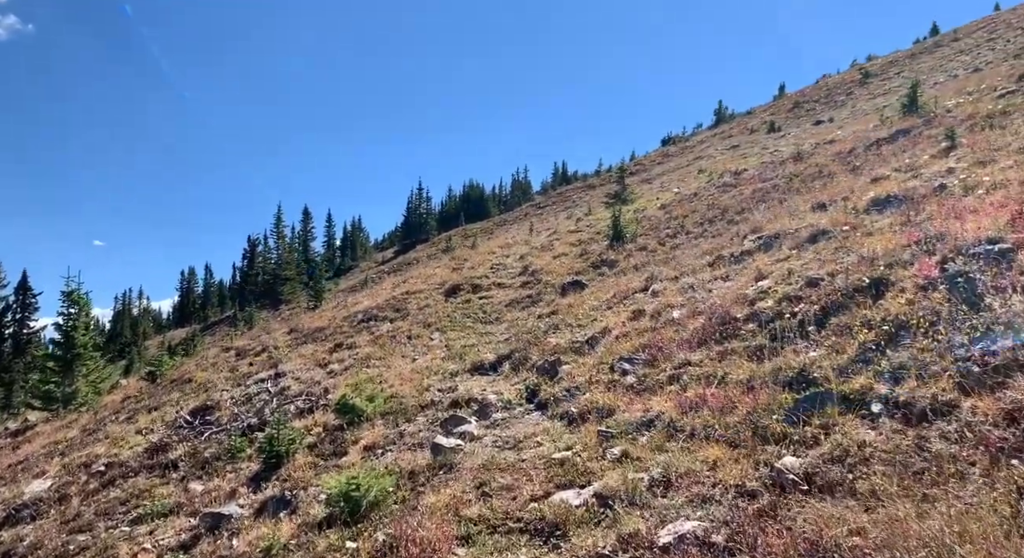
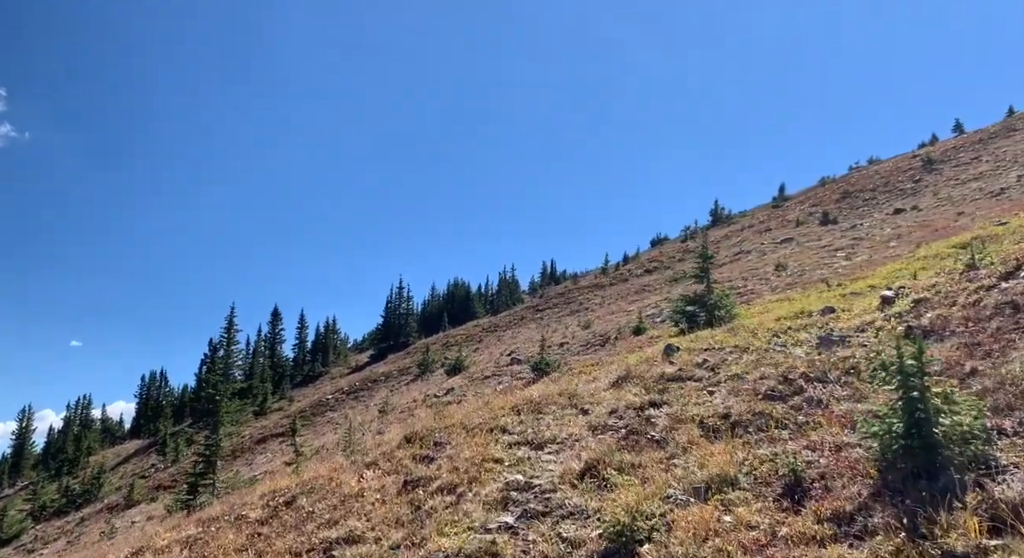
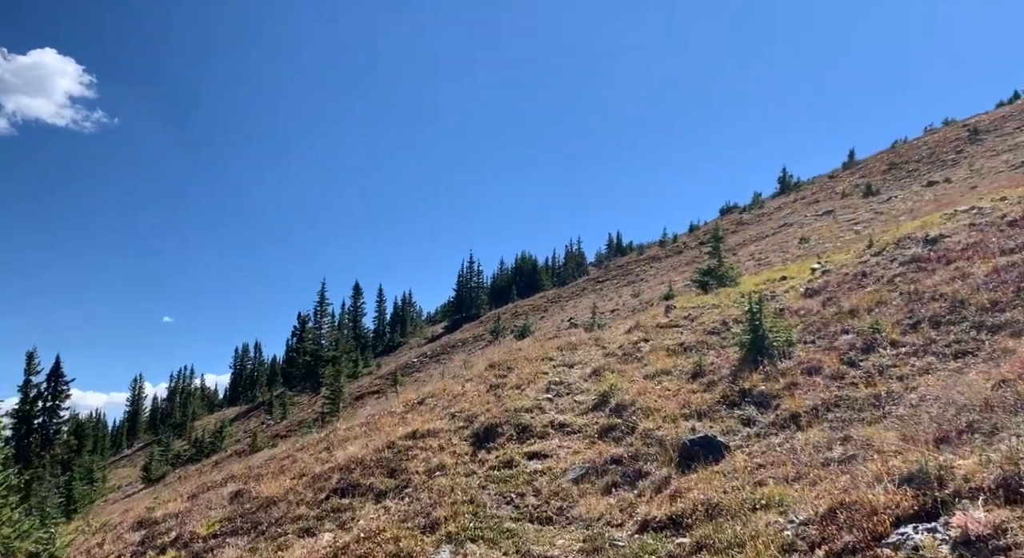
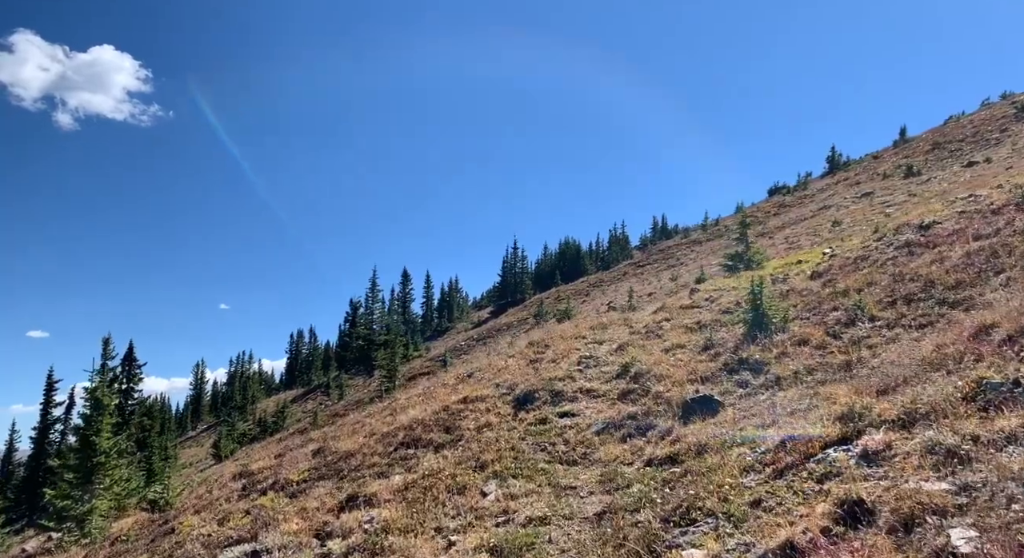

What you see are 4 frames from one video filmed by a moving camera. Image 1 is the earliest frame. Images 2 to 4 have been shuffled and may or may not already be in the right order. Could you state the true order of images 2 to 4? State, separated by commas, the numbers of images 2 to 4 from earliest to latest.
4, 3, 2
